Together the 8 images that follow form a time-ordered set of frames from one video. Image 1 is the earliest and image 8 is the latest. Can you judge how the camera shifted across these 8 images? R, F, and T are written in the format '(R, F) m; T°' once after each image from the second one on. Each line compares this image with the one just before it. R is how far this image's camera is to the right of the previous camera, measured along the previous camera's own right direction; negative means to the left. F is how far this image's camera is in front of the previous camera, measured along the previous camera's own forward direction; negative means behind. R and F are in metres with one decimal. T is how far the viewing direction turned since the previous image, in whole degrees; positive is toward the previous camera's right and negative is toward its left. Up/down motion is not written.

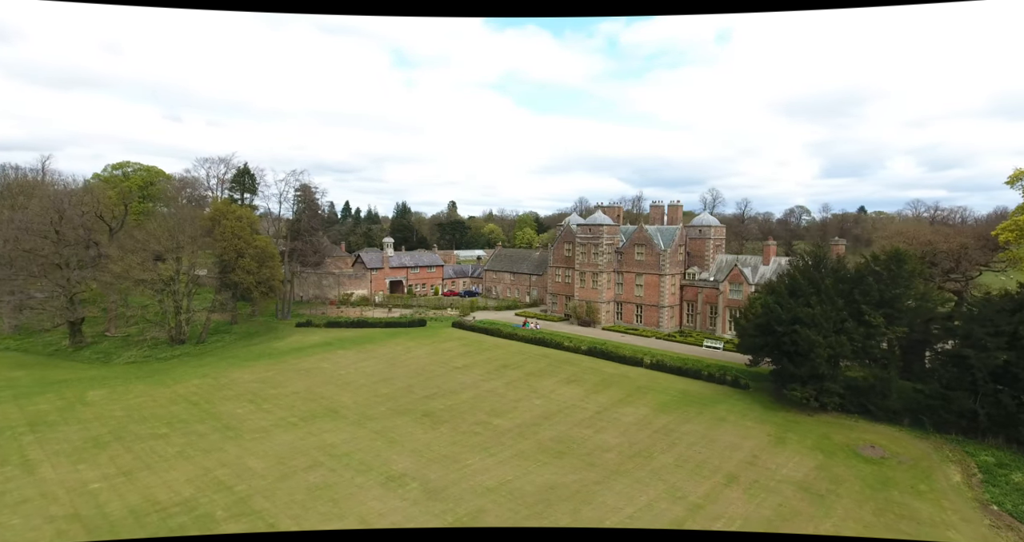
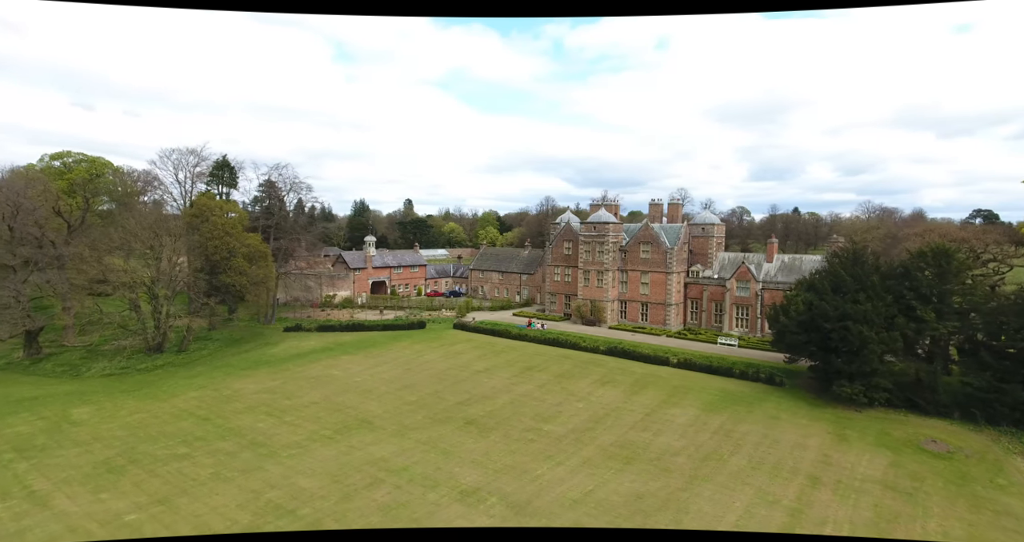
(-3.5, +1.2) m; +5°
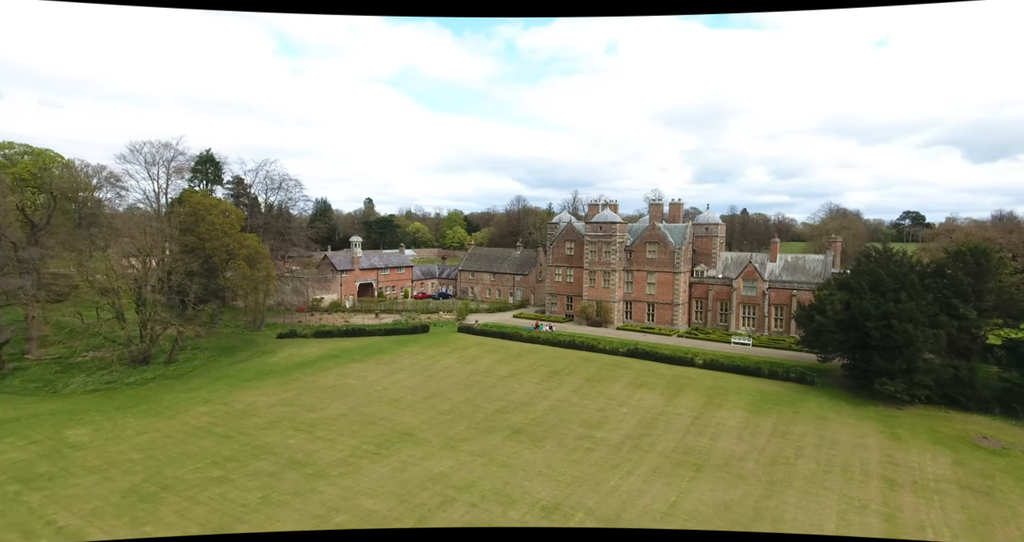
(-3.2, +1.0) m; +5°
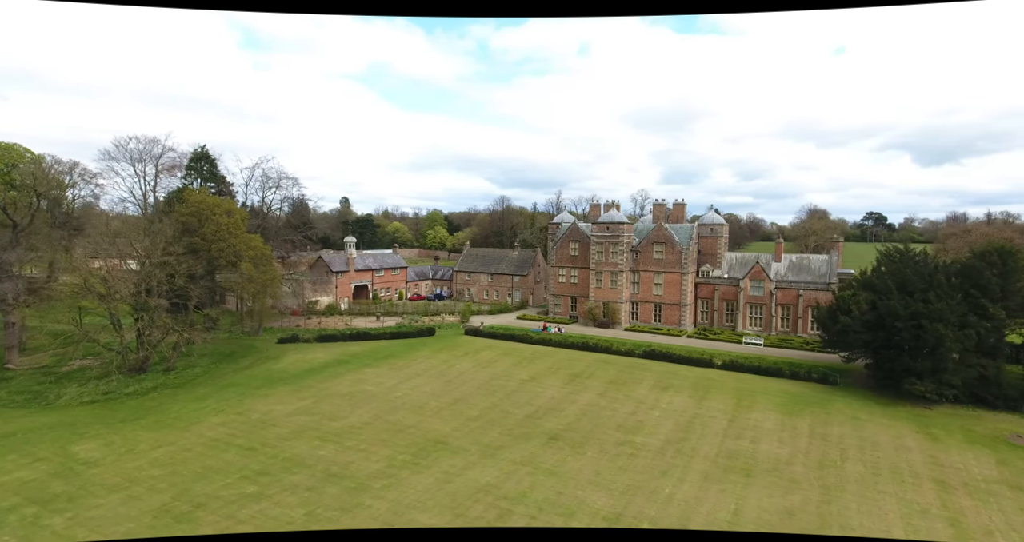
(-2.1, +0.6) m; +3°
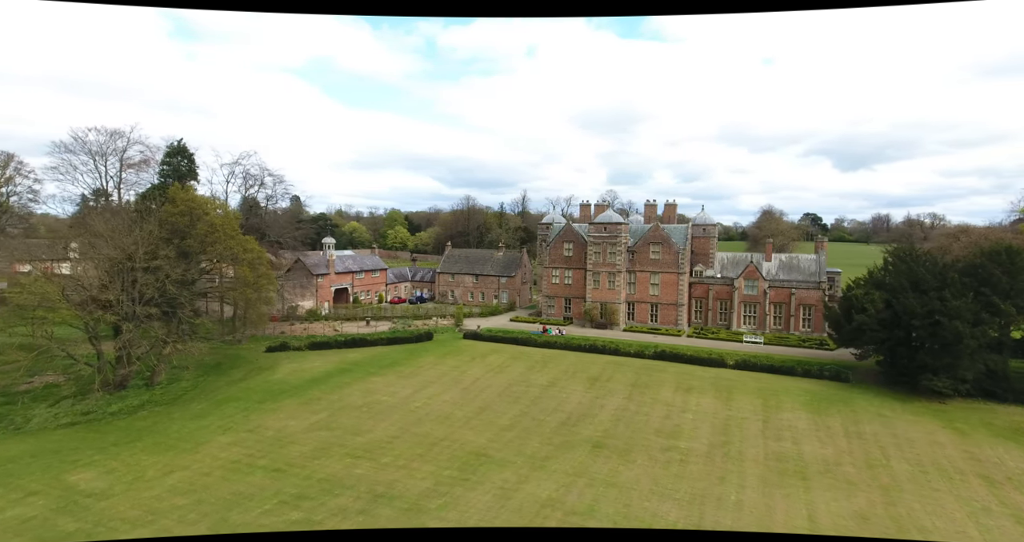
(-2.9, +0.9) m; +5°
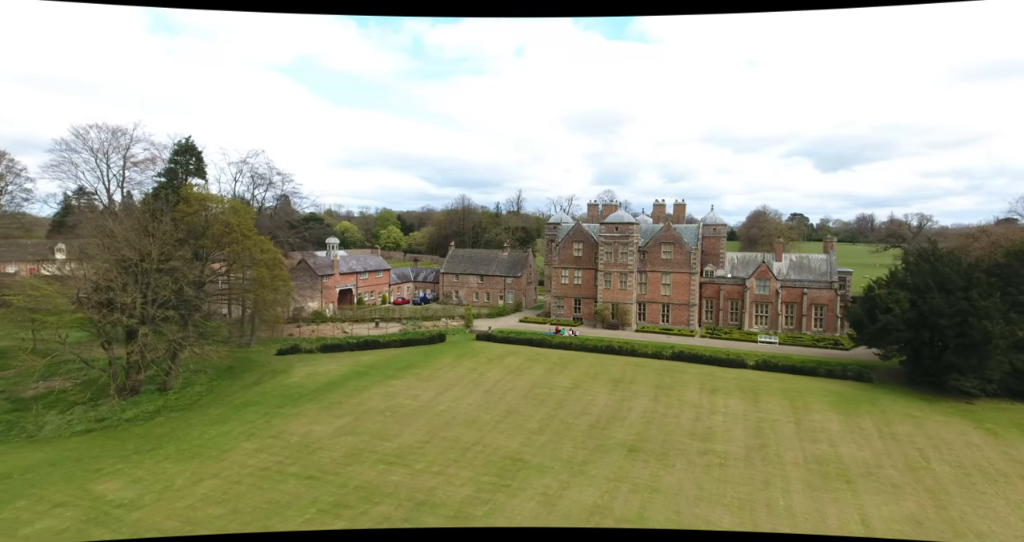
(-1.4, +0.4) m; +1°
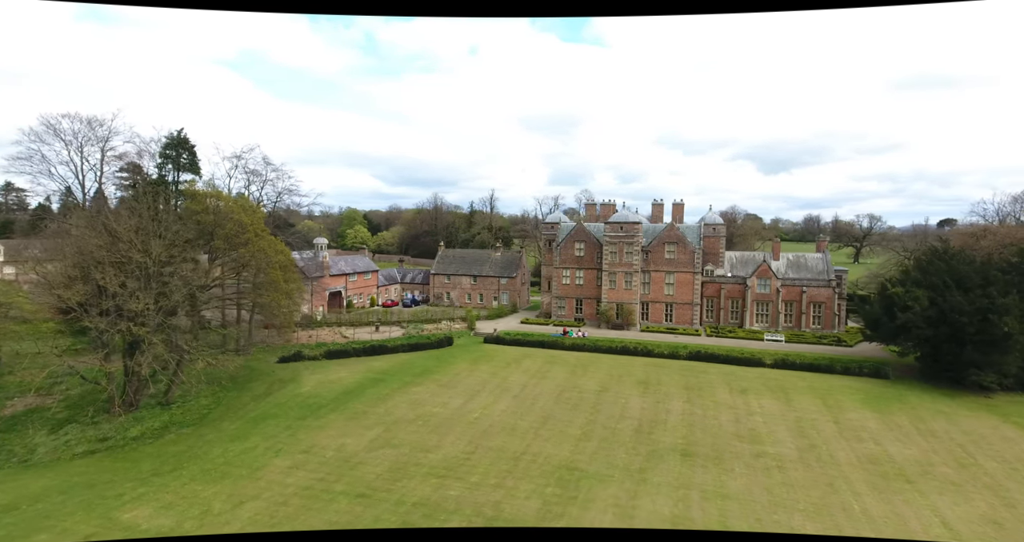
(-2.8, +0.8) m; +4°
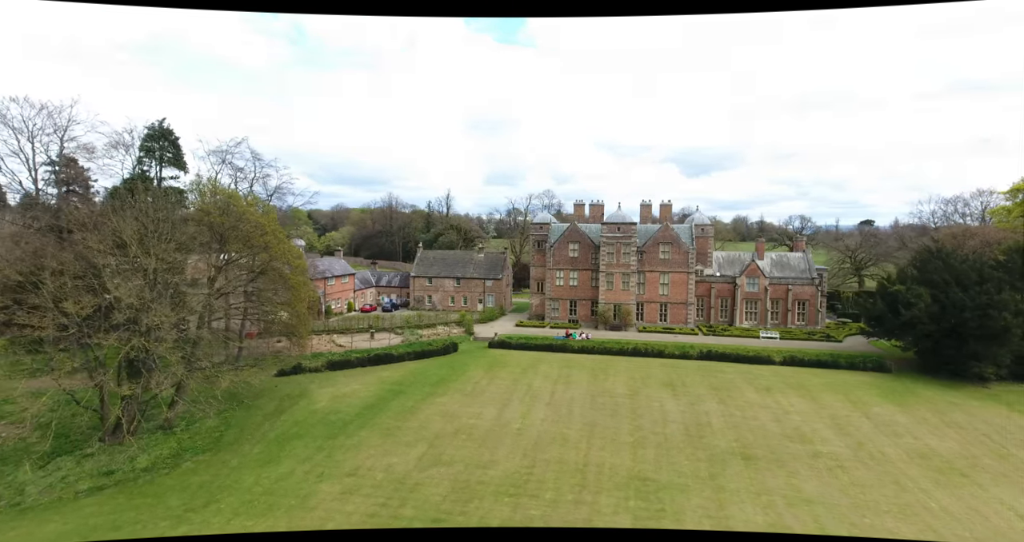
(-3.6, +1.0) m; +6°
